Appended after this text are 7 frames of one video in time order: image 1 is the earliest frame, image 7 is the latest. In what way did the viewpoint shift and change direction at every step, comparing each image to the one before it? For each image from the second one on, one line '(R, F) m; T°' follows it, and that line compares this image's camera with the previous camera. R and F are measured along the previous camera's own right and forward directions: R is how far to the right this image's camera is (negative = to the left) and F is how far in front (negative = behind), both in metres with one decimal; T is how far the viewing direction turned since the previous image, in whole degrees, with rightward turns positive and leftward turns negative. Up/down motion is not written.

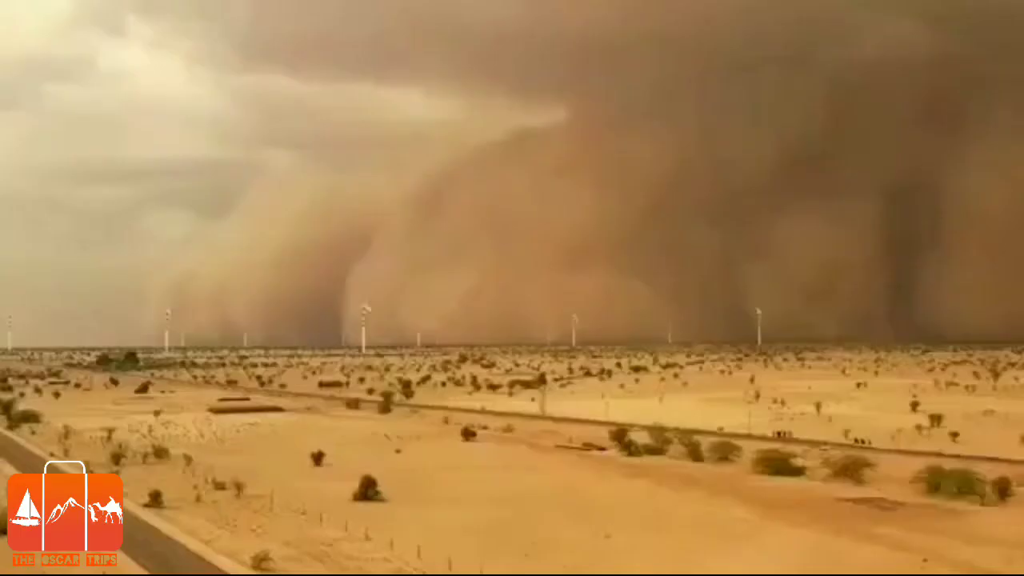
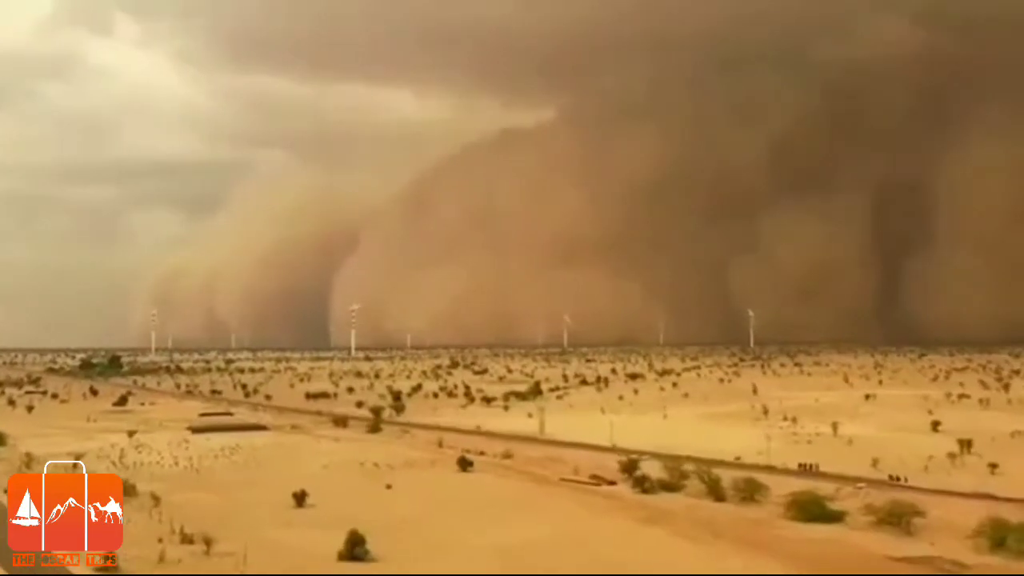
(-0.1, +0.9) m; +1°
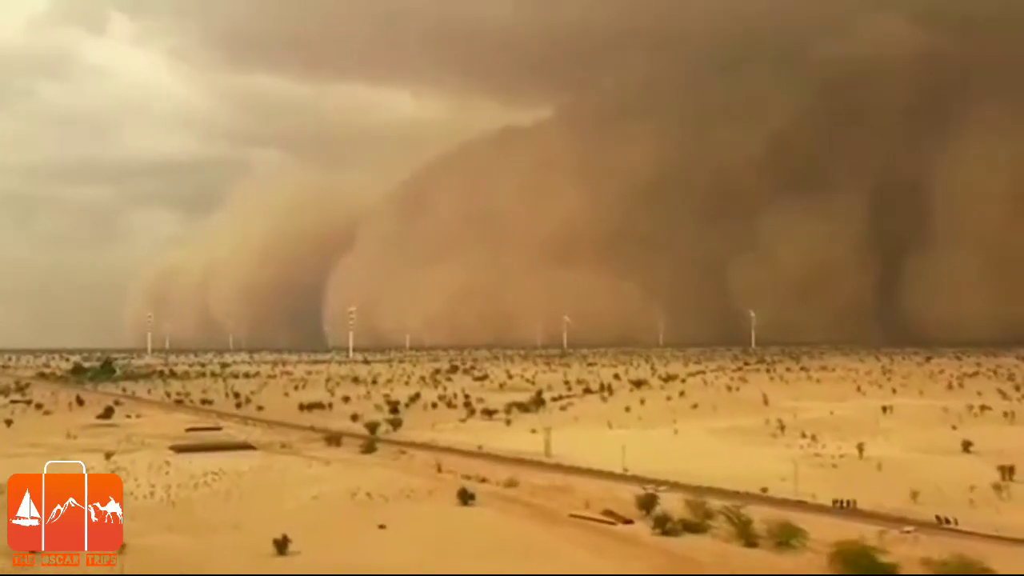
(-0.1, +0.9) m; 0°
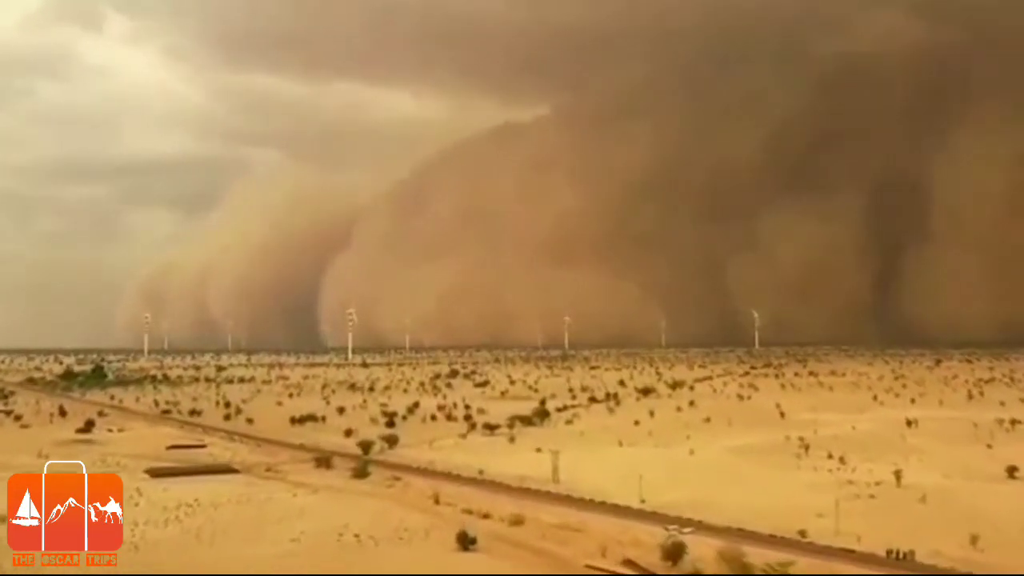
(0.0, +1.1) m; 0°
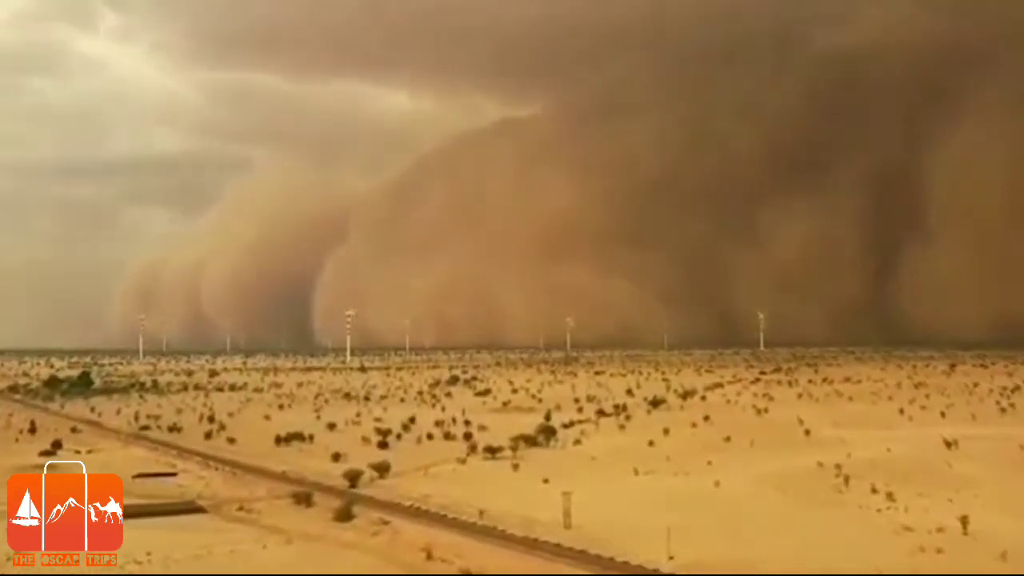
(0.0, +1.6) m; 0°
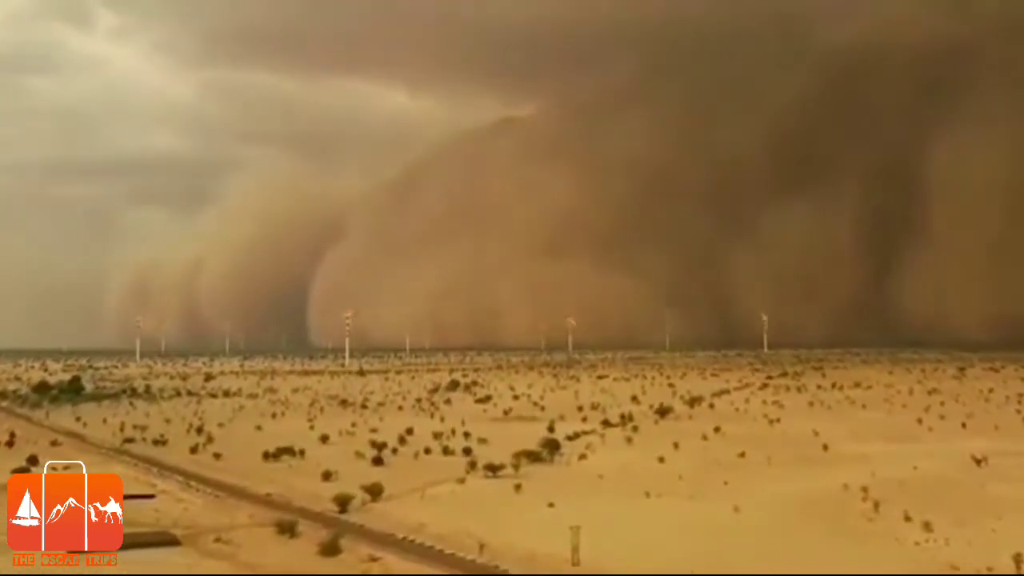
(0.0, +1.0) m; 0°
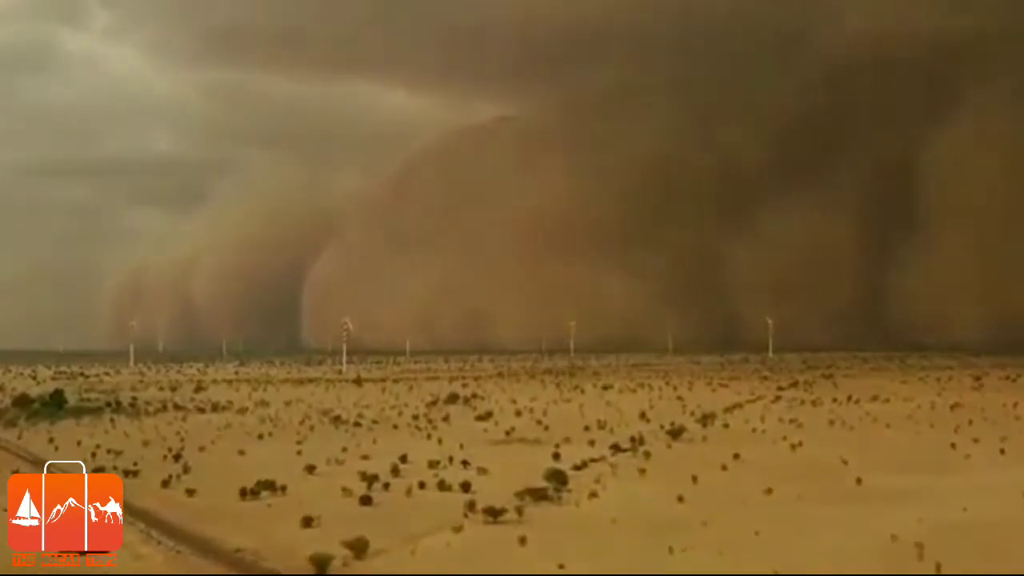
(0.0, +1.7) m; 0°
